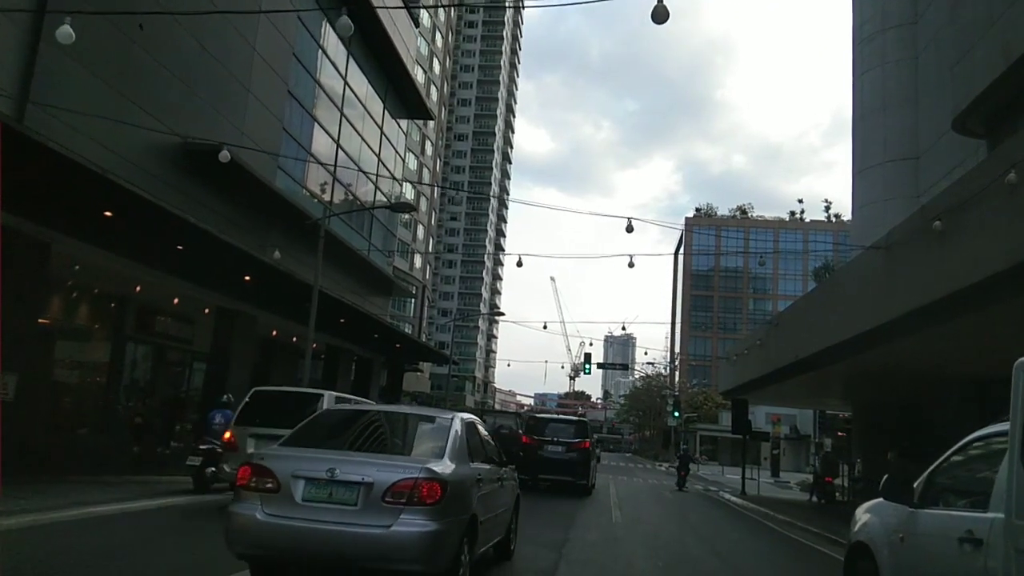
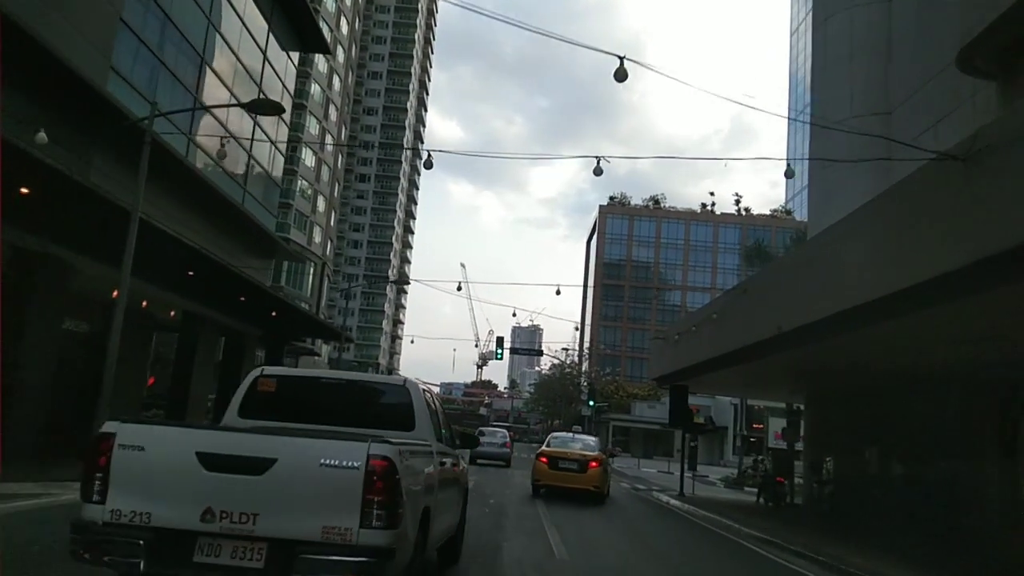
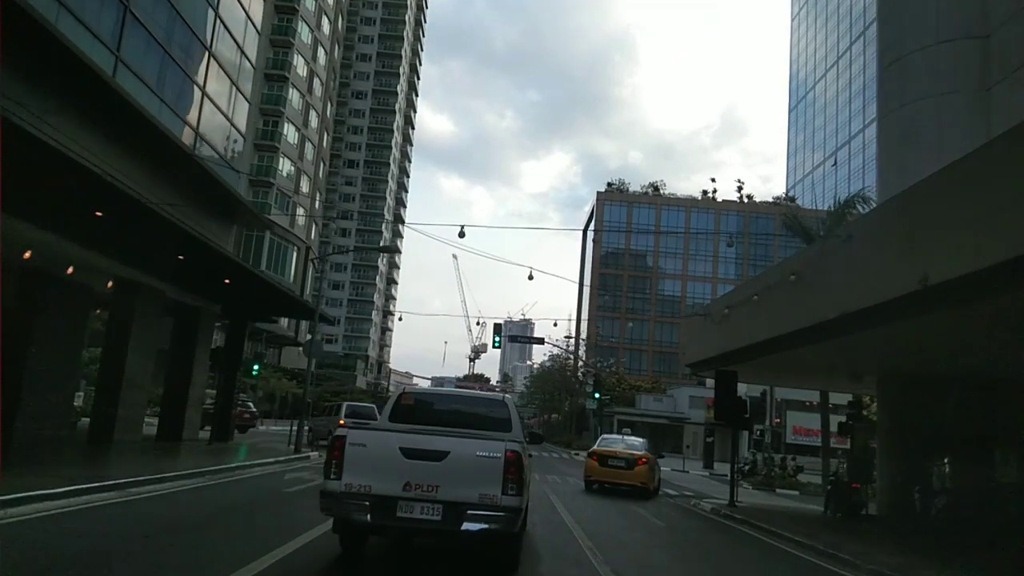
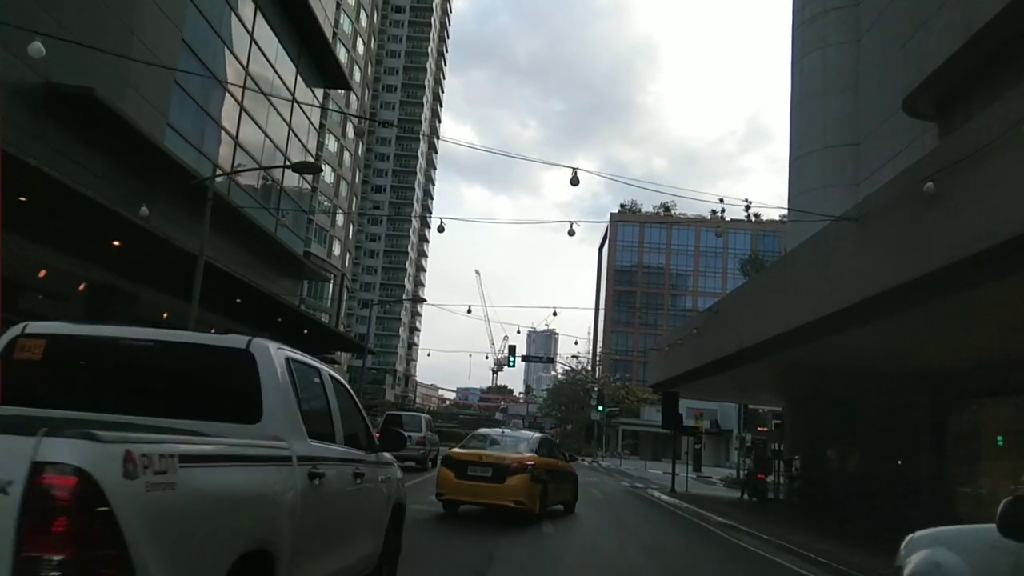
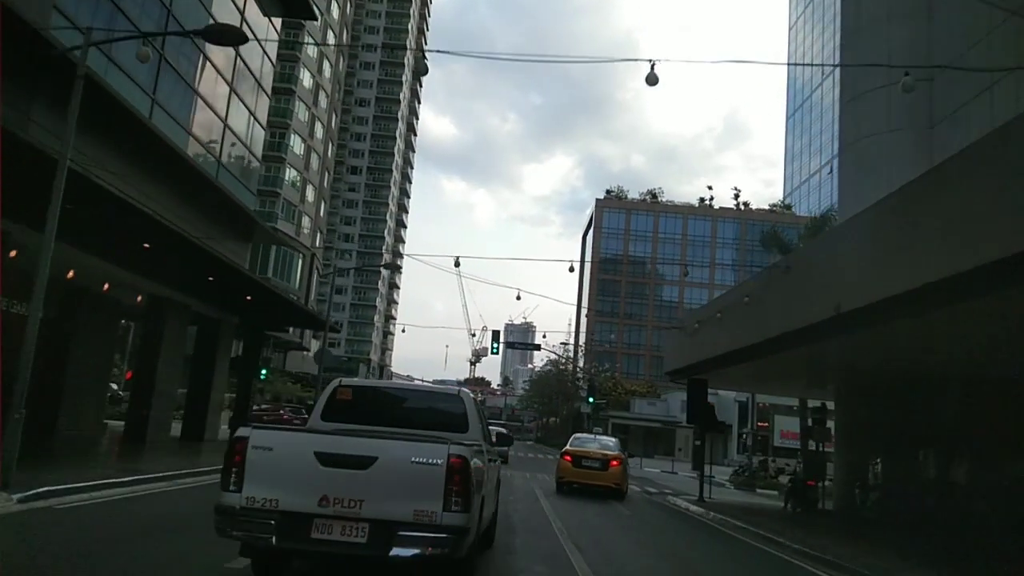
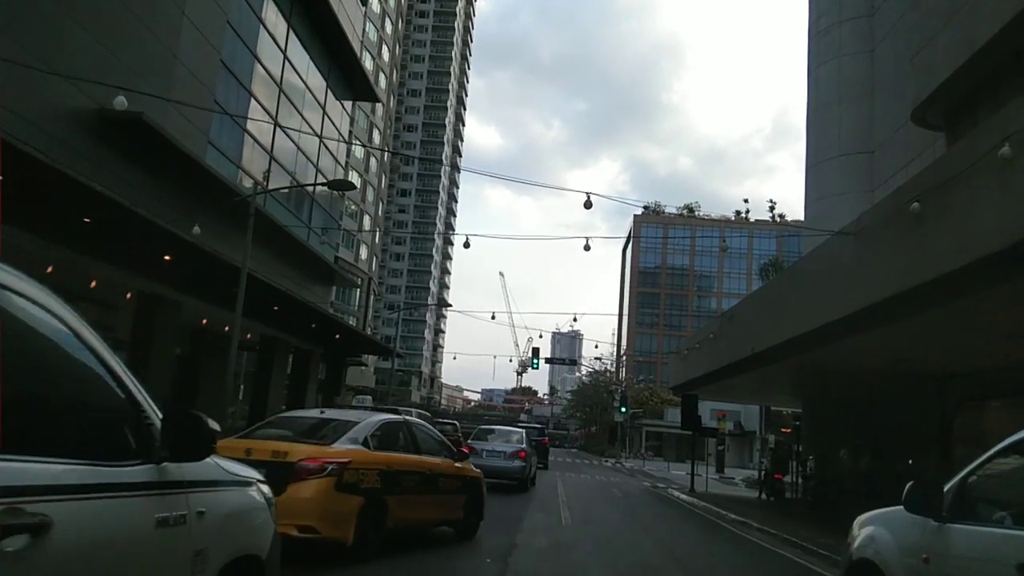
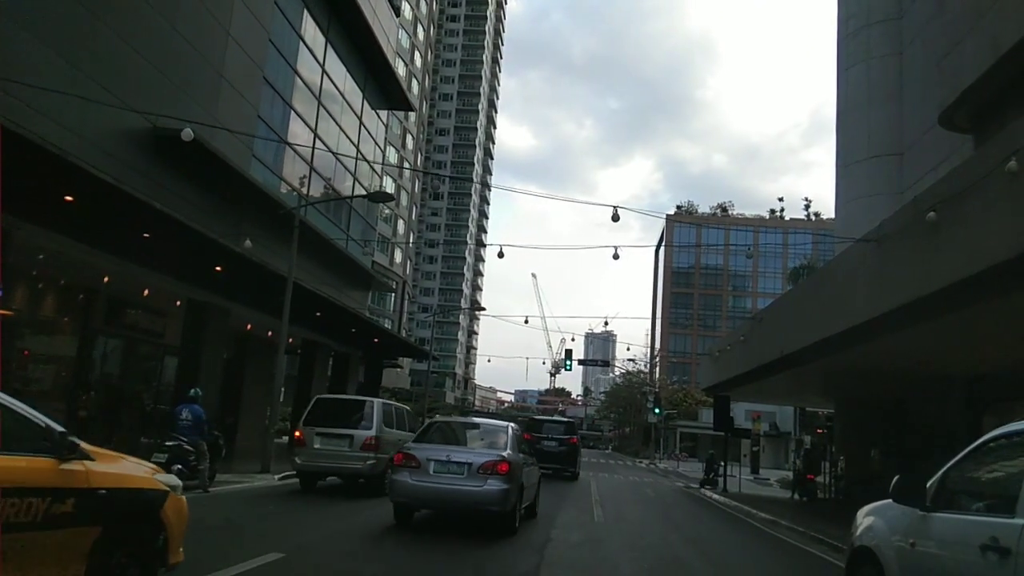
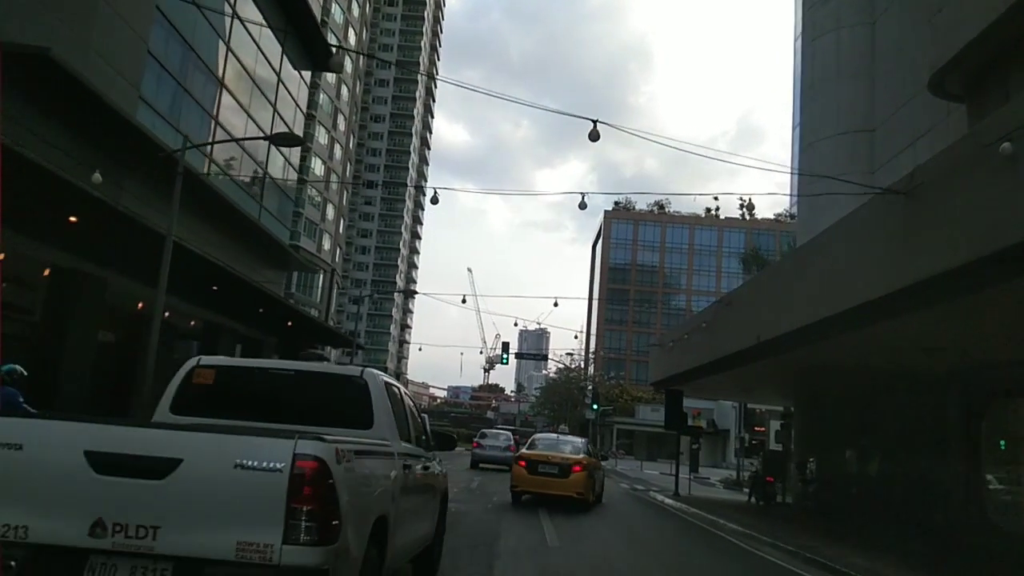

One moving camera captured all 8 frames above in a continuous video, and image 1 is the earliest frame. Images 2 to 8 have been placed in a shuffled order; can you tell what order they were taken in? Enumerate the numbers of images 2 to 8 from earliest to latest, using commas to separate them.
7, 6, 4, 8, 2, 5, 3
